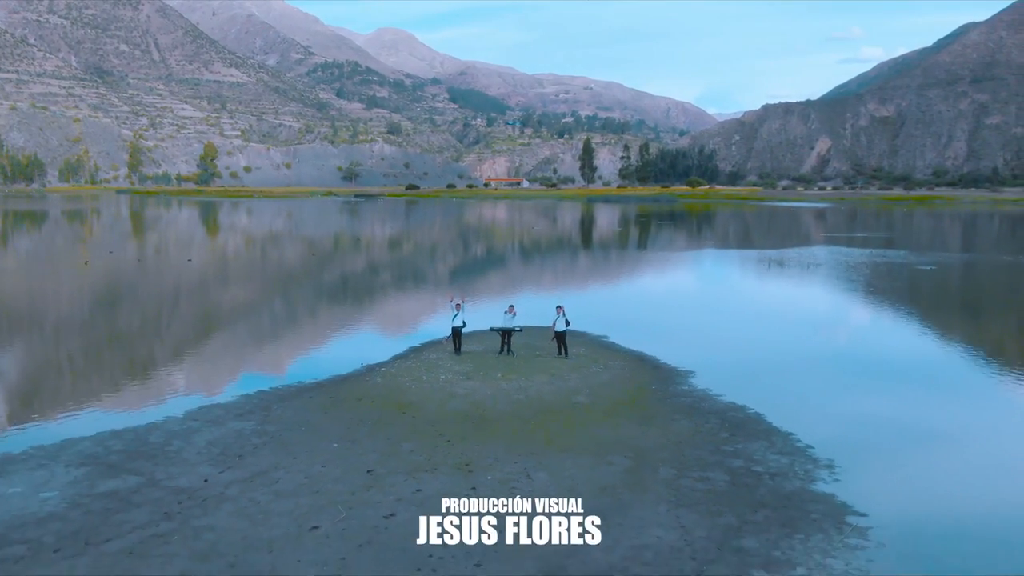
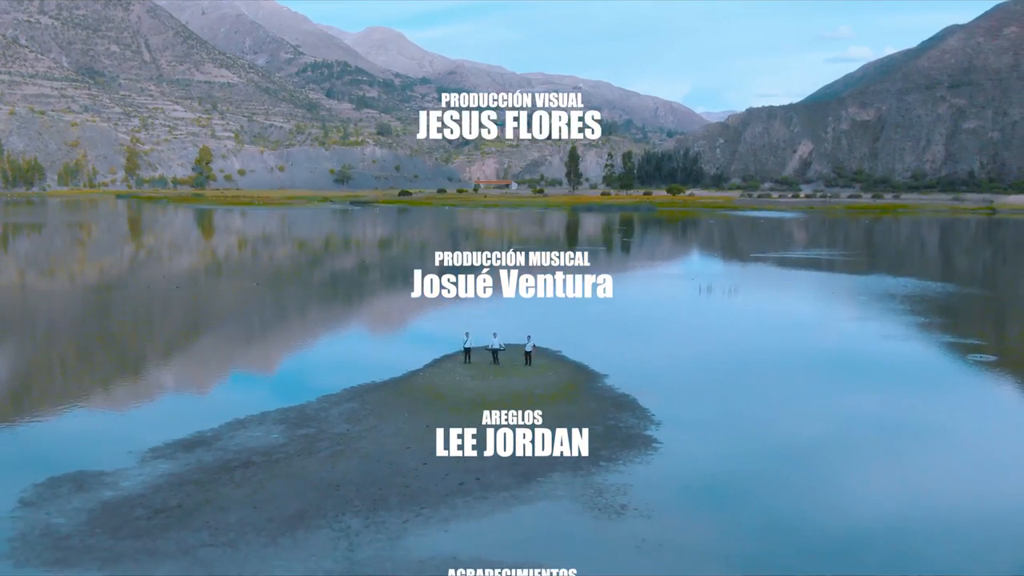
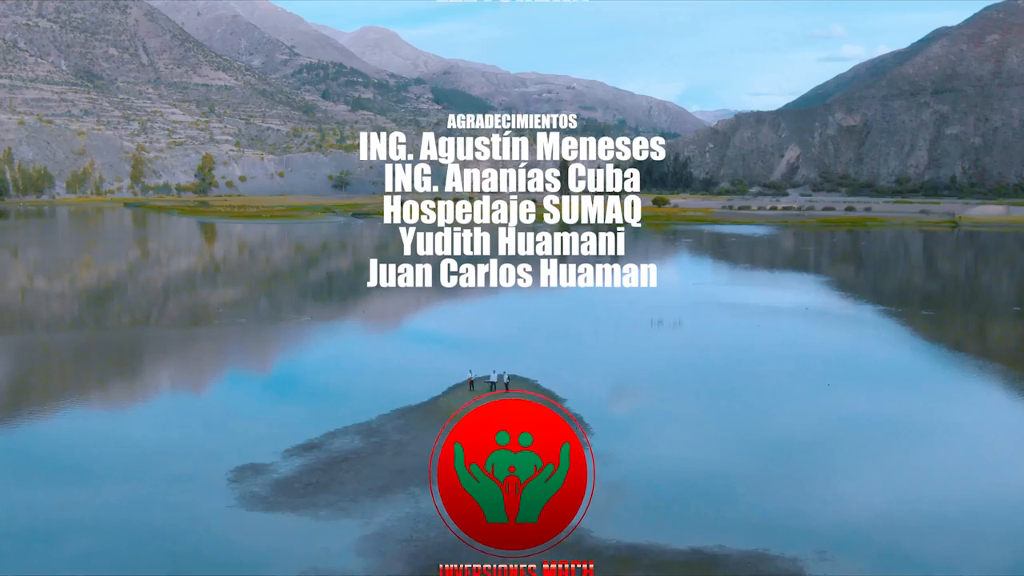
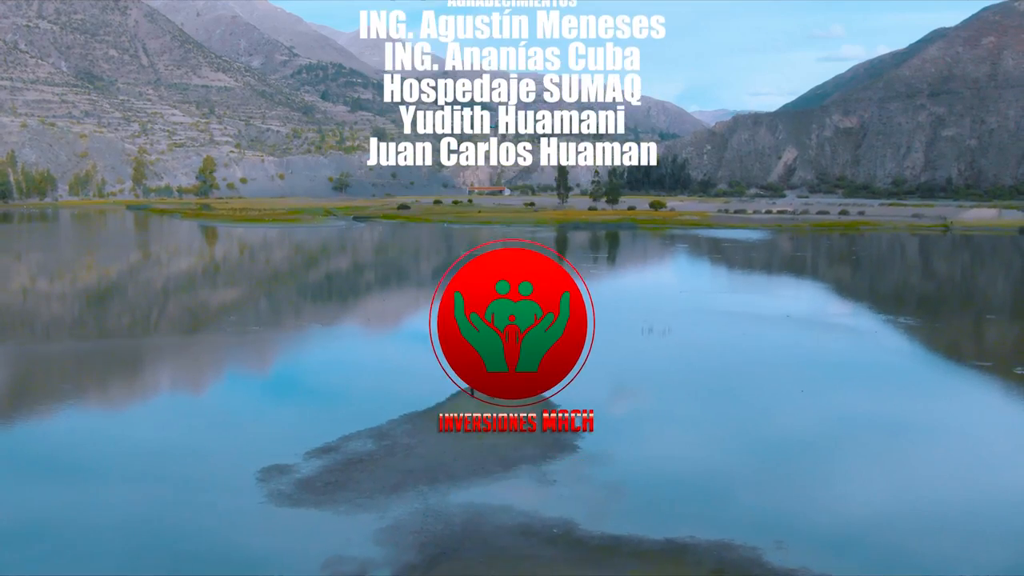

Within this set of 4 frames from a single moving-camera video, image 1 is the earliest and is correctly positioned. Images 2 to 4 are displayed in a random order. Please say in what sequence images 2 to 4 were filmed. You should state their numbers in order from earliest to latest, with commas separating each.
2, 3, 4
